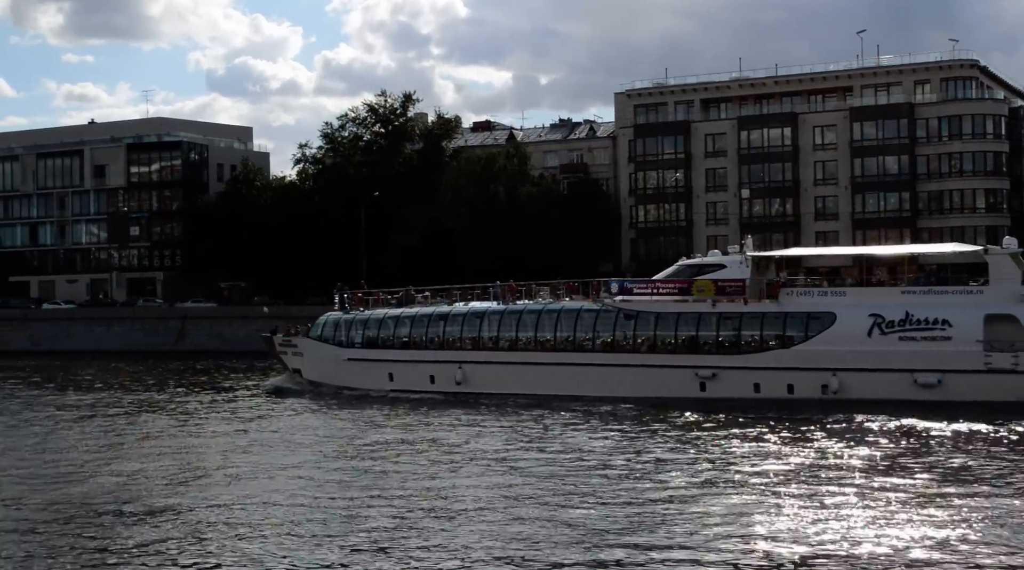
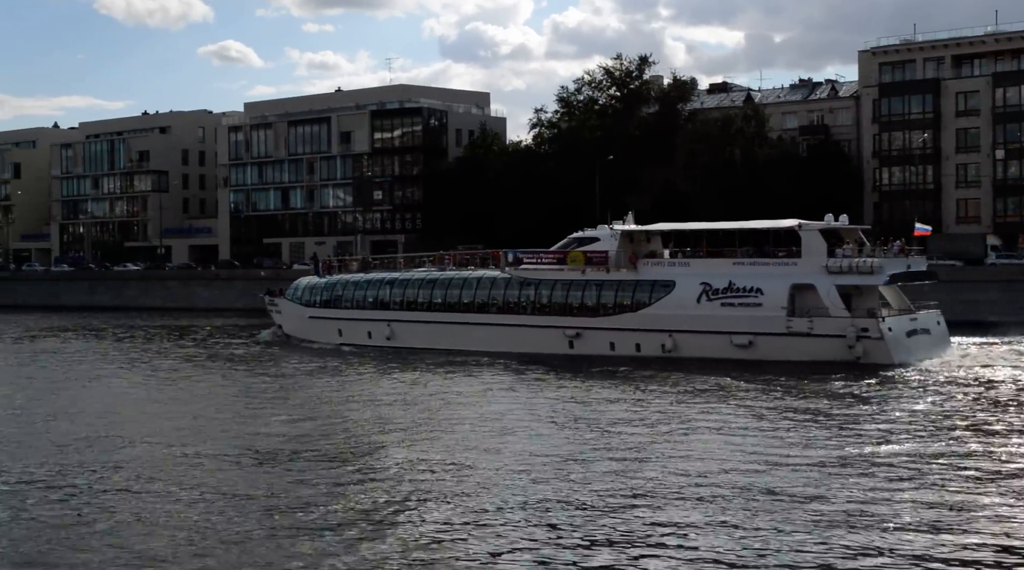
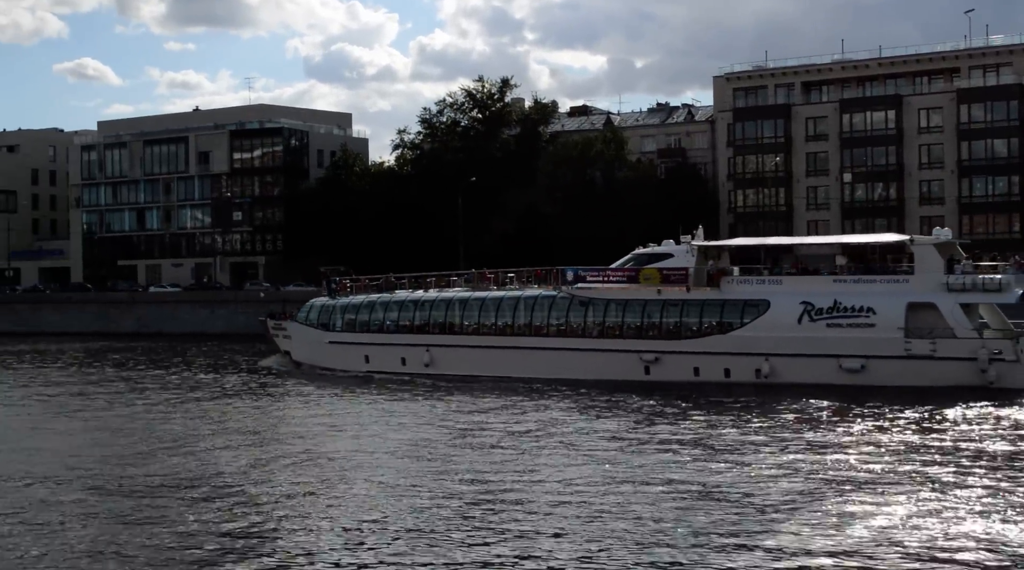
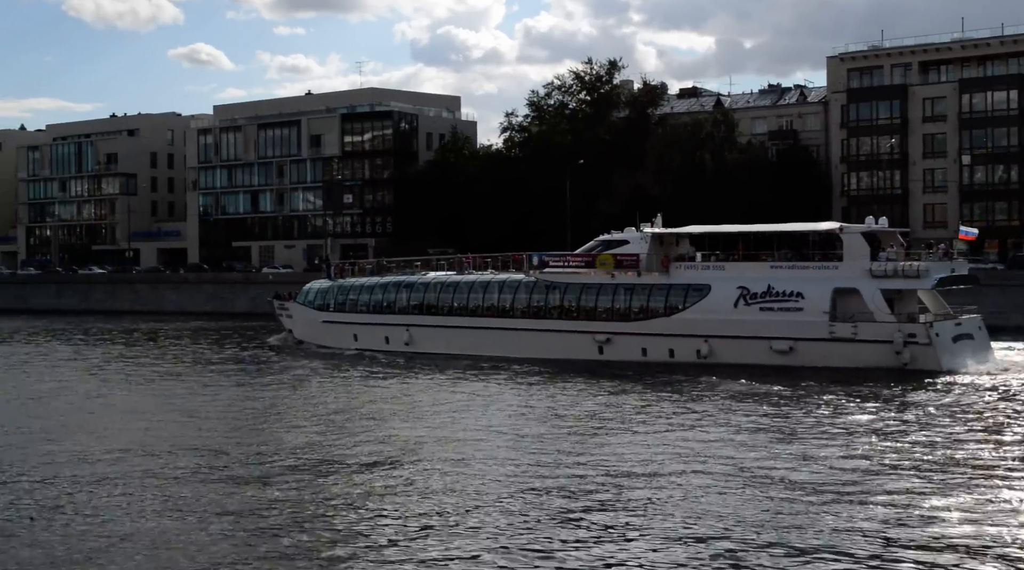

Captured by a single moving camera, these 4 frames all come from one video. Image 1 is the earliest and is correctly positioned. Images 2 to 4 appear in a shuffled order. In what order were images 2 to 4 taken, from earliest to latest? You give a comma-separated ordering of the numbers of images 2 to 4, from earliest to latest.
3, 4, 2
